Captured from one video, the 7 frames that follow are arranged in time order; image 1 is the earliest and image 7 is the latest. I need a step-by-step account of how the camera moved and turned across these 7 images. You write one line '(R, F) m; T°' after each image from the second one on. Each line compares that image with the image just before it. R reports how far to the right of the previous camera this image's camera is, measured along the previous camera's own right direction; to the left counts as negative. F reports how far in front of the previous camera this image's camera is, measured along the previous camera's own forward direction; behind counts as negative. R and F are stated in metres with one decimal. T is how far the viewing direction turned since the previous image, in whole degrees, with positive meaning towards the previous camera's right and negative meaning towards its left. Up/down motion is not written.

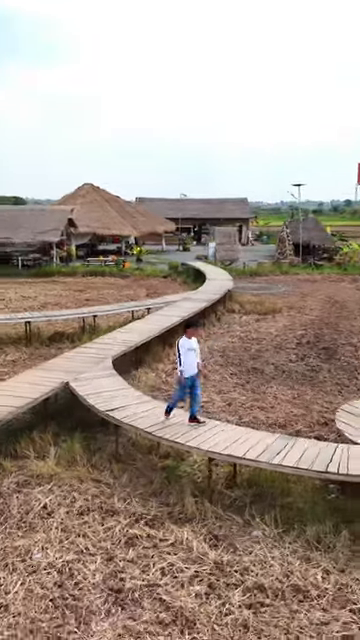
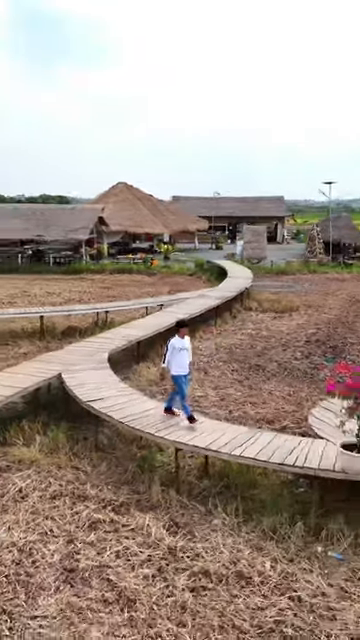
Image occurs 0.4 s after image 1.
(+0.6, -0.1) m; -4°
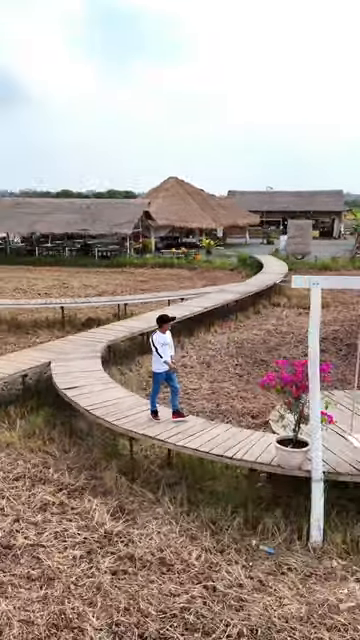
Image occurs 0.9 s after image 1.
(+0.9, 0.0) m; -6°
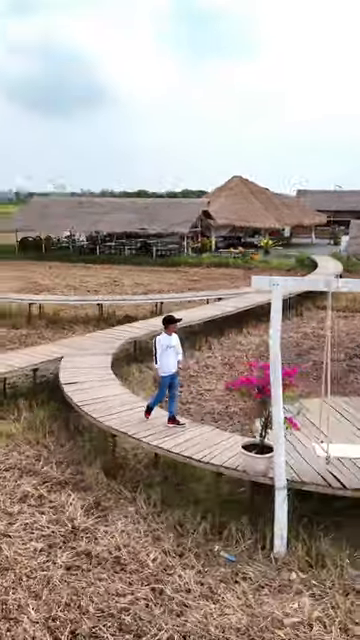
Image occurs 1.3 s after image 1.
(+0.8, +0.1) m; -7°
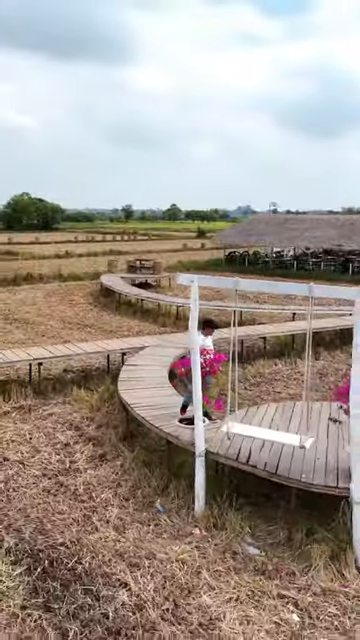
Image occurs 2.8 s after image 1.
(+2.3, -0.4) m; -24°
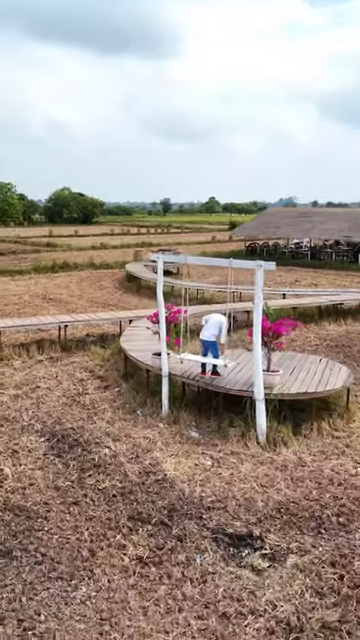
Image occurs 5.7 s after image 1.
(+0.8, -2.2) m; -4°
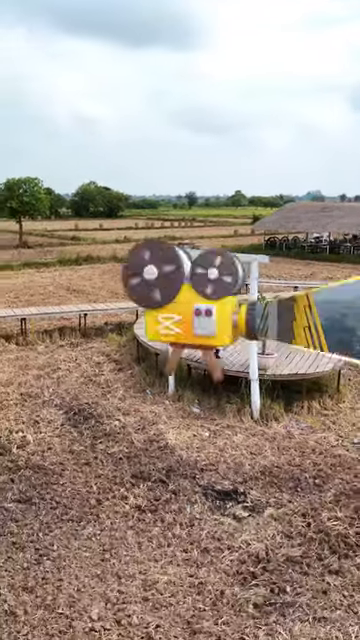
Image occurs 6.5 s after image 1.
(+0.3, -0.7) m; -2°
